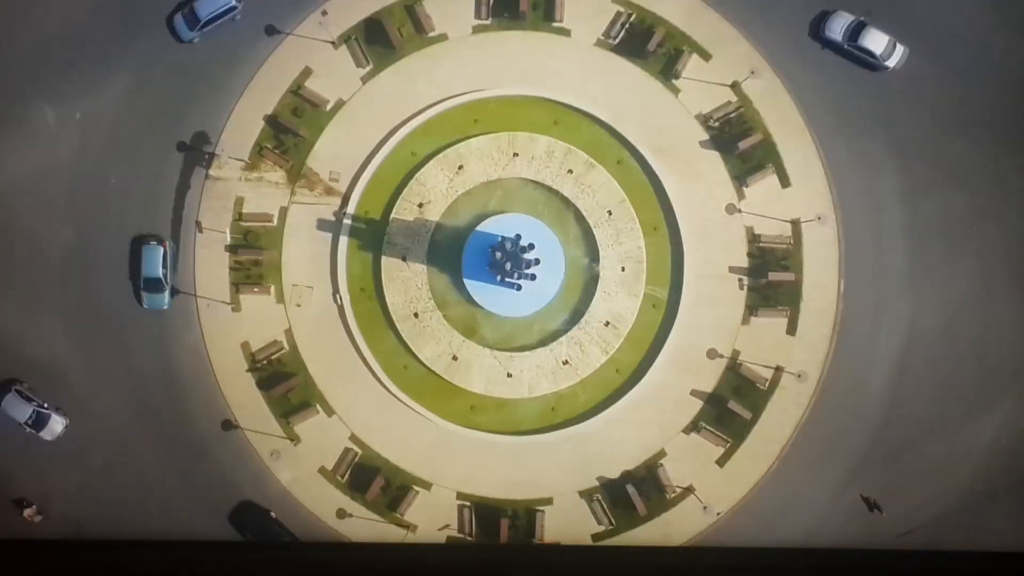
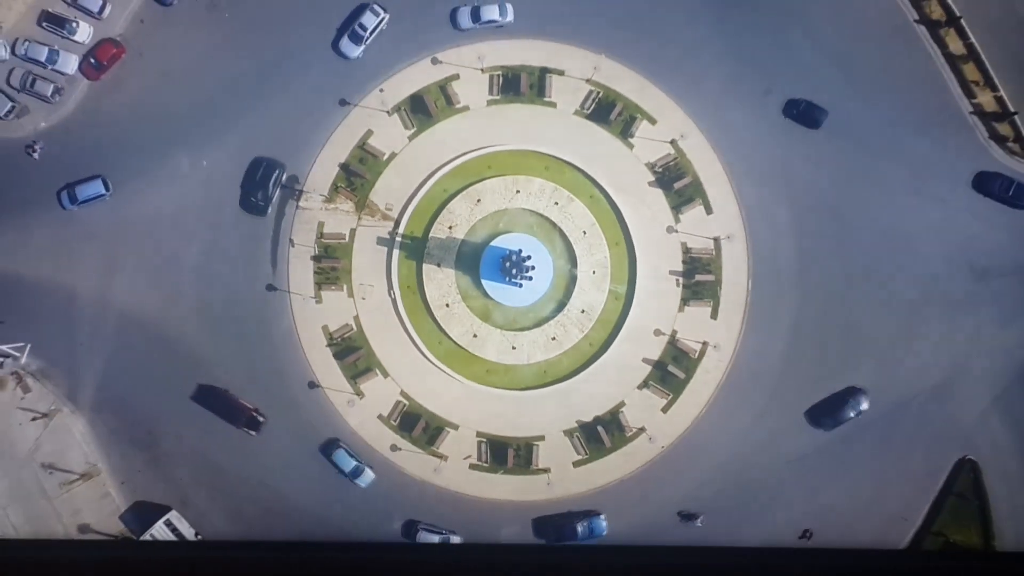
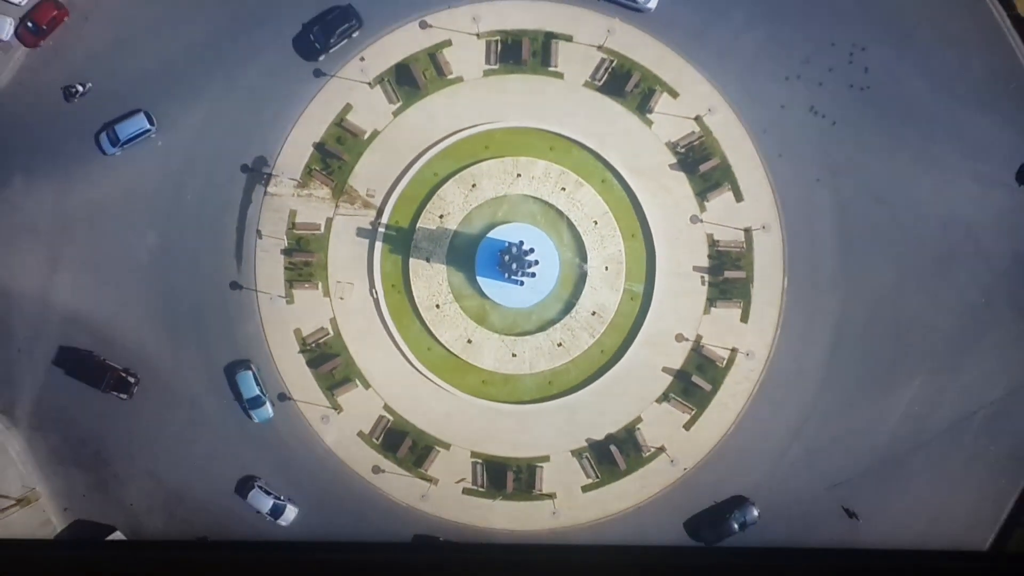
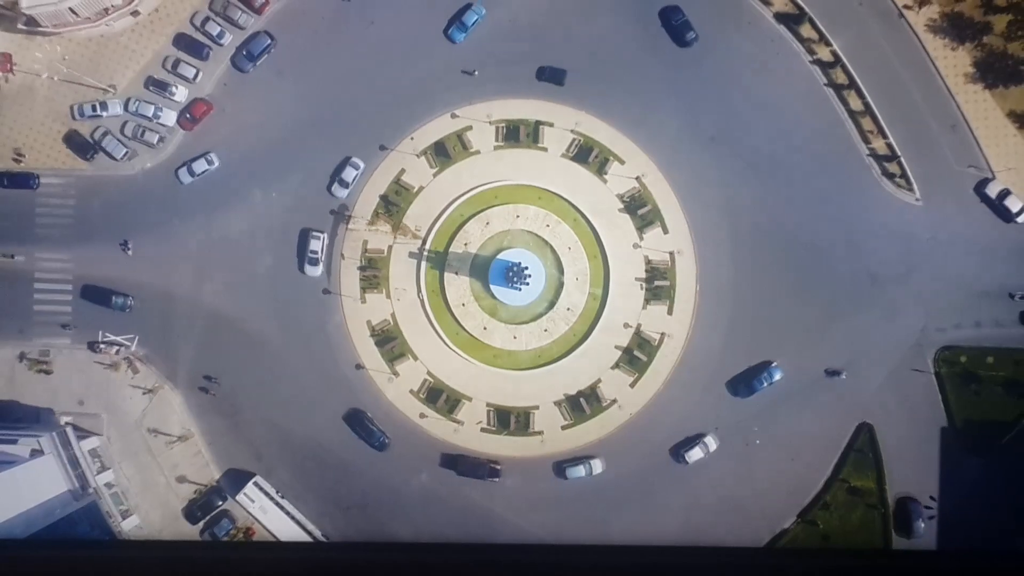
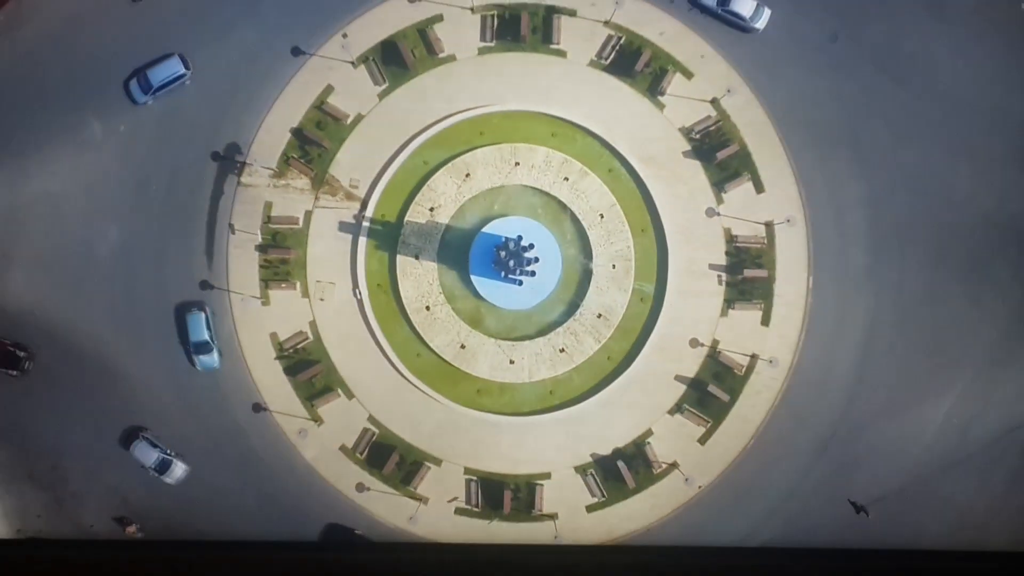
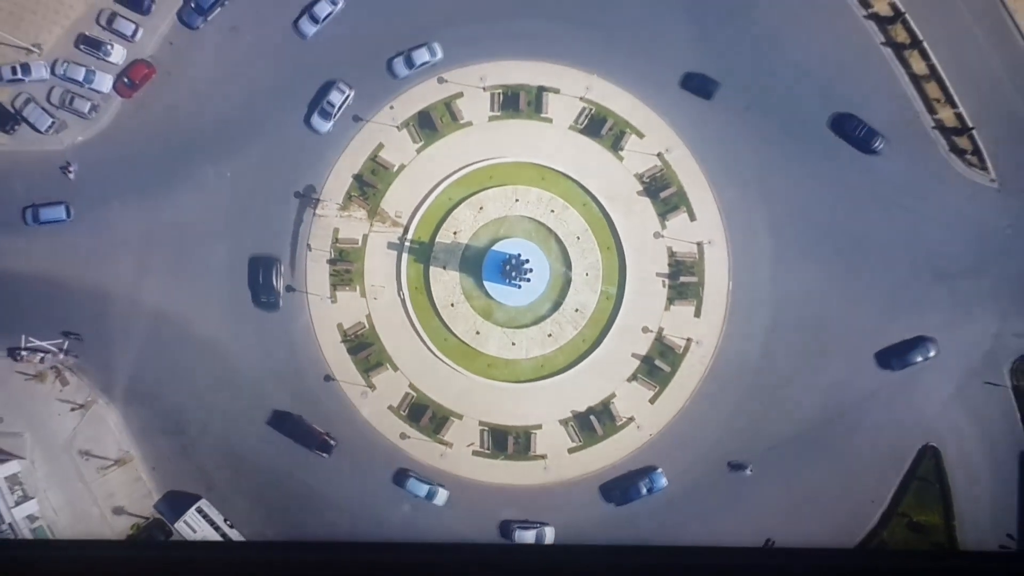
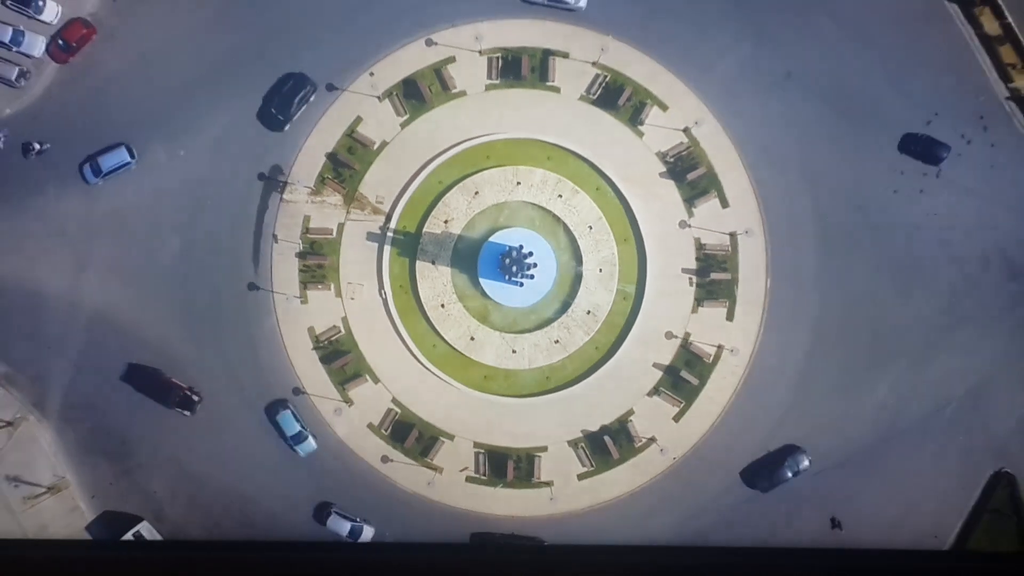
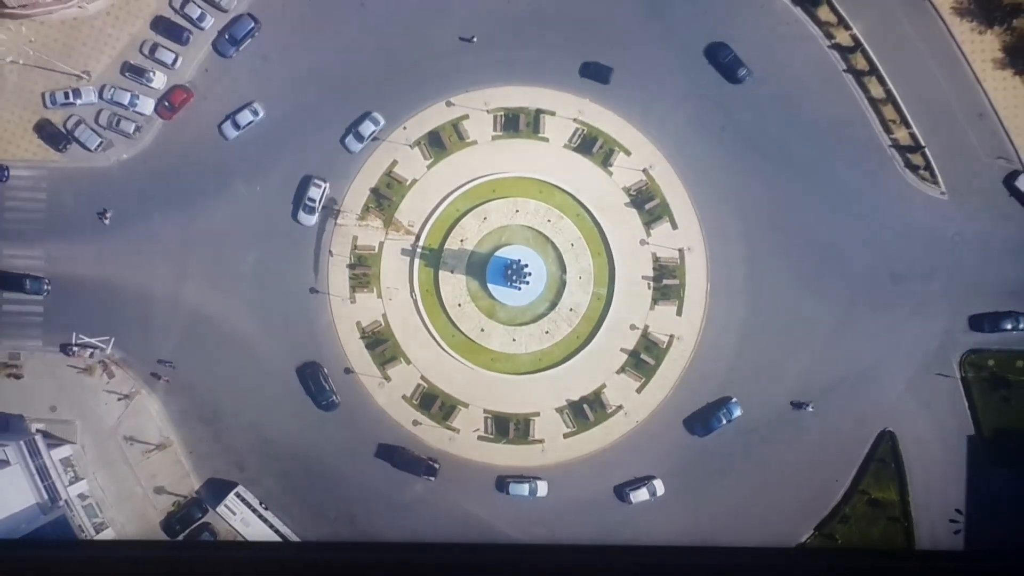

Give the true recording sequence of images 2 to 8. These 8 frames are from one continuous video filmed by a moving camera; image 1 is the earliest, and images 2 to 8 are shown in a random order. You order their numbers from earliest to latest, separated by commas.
5, 3, 7, 2, 6, 8, 4
